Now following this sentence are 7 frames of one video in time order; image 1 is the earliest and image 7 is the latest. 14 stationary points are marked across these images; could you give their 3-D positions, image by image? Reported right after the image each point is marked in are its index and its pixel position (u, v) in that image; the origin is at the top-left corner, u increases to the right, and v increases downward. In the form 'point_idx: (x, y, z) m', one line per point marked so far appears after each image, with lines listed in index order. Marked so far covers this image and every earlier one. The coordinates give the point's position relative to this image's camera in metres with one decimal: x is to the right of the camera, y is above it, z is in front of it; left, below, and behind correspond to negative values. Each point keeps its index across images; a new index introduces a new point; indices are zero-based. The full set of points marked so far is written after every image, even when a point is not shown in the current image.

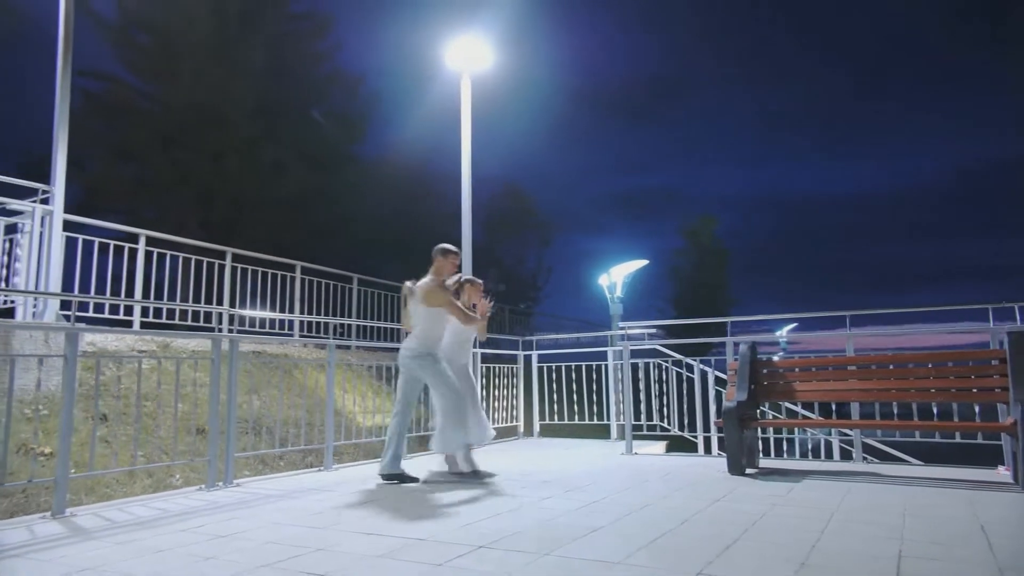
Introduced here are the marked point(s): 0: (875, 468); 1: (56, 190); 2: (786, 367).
0: (+3.5, -1.7, +6.5) m
1: (-5.1, +1.1, +7.5) m
2: (+2.5, -0.7, +6.3) m
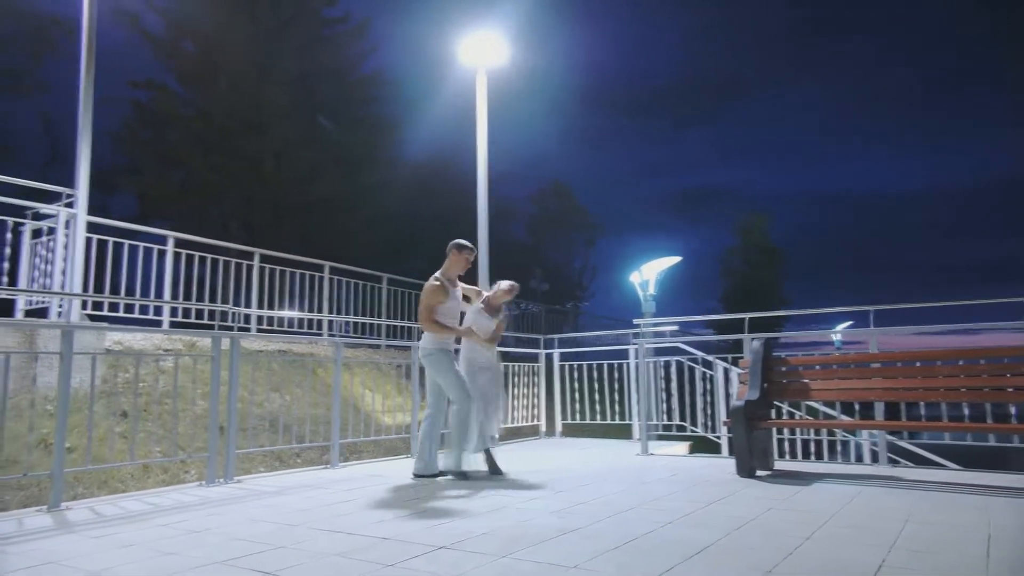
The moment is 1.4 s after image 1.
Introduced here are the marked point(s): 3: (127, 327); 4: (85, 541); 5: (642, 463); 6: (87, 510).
0: (+3.5, -1.7, +6.1) m
1: (-5.0, +1.1, +7.8) m
2: (+2.6, -0.7, +6.0) m
3: (-4.2, -0.4, +7.5) m
4: (-2.2, -1.3, +3.5) m
5: (+1.3, -1.7, +6.7) m
6: (-2.7, -1.4, +4.3) m
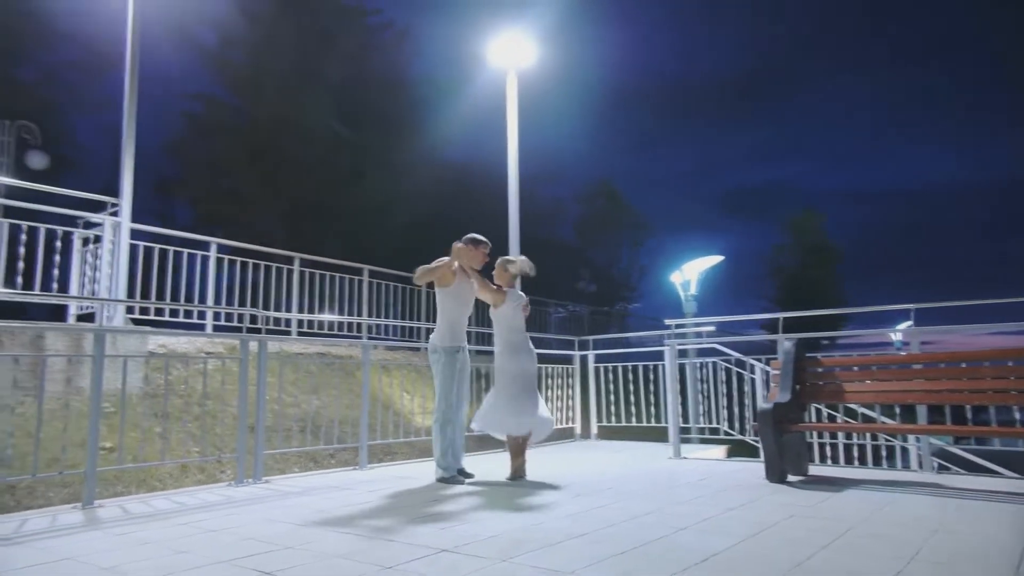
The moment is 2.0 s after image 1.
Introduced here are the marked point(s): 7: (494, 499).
0: (+3.7, -1.6, +5.9) m
1: (-4.7, +1.0, +8.1) m
2: (+2.8, -0.7, +5.8) m
3: (-3.9, -0.5, +7.7) m
4: (-2.2, -1.3, +3.6) m
5: (+1.5, -1.7, +6.5) m
6: (-2.6, -1.4, +4.5) m
7: (-0.3, -1.4, +4.4) m
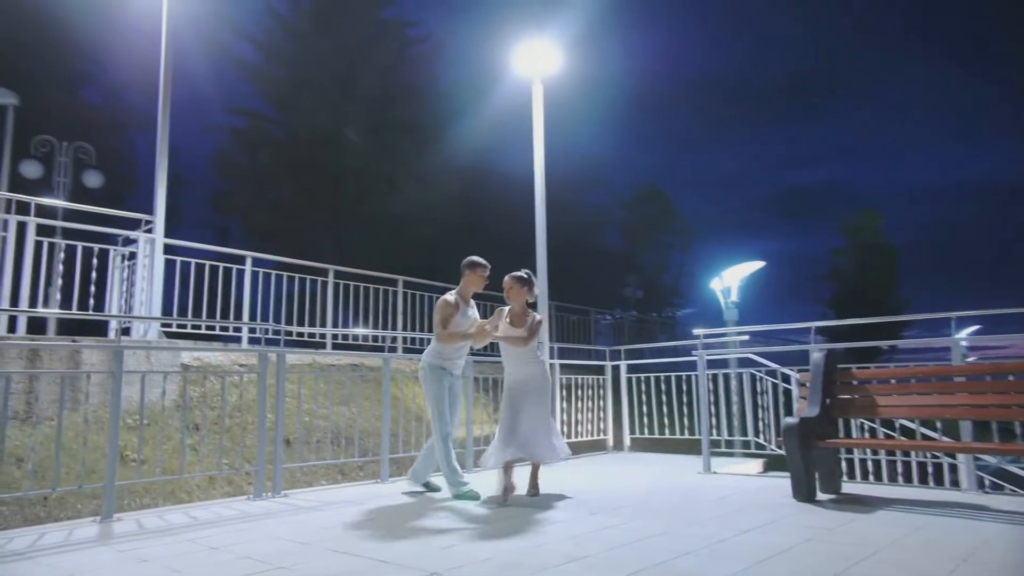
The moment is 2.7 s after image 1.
0: (+3.9, -1.7, +5.5) m
1: (-4.4, +0.8, +8.3) m
2: (+2.9, -0.7, +5.5) m
3: (-3.6, -0.7, +7.9) m
4: (-2.2, -1.4, +3.7) m
5: (+1.7, -1.8, +6.3) m
6: (-2.5, -1.6, +4.5) m
7: (-0.2, -1.5, +4.3) m
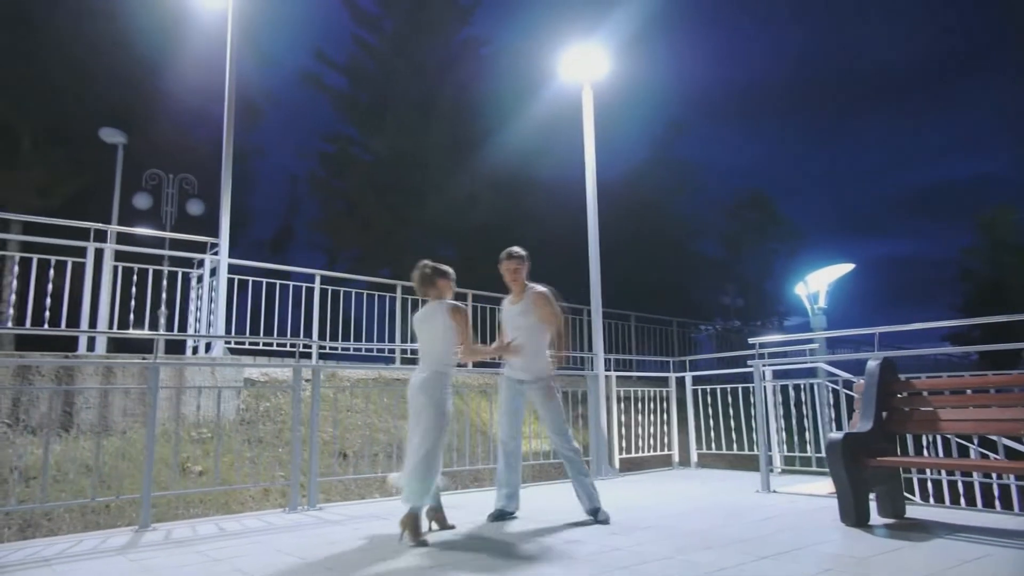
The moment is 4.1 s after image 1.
0: (+4.1, -1.7, +4.7) m
1: (-3.7, +0.6, +8.8) m
2: (+3.1, -0.7, +4.9) m
3: (-3.0, -0.9, +8.2) m
4: (-2.2, -1.6, +3.8) m
5: (+2.1, -1.9, +5.9) m
6: (-2.4, -1.7, +4.7) m
7: (-0.1, -1.6, +4.2) m
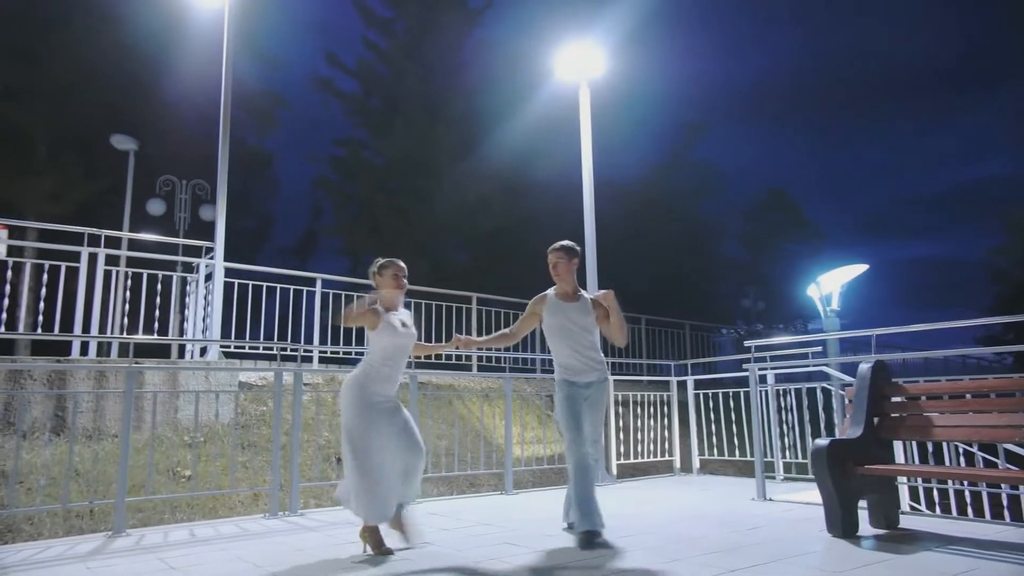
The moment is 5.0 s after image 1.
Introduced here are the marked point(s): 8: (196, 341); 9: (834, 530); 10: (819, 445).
0: (+3.9, -1.7, +4.5) m
1: (-3.8, +0.5, +8.8) m
2: (+2.9, -0.7, +4.7) m
3: (-3.1, -0.9, +8.2) m
4: (-2.4, -1.6, +3.8) m
5: (+1.9, -1.9, +5.7) m
6: (-2.6, -1.7, +4.7) m
7: (-0.3, -1.6, +4.1) m
8: (-3.5, -0.6, +7.6) m
9: (+2.1, -1.6, +4.4) m
10: (+2.0, -1.0, +4.4) m
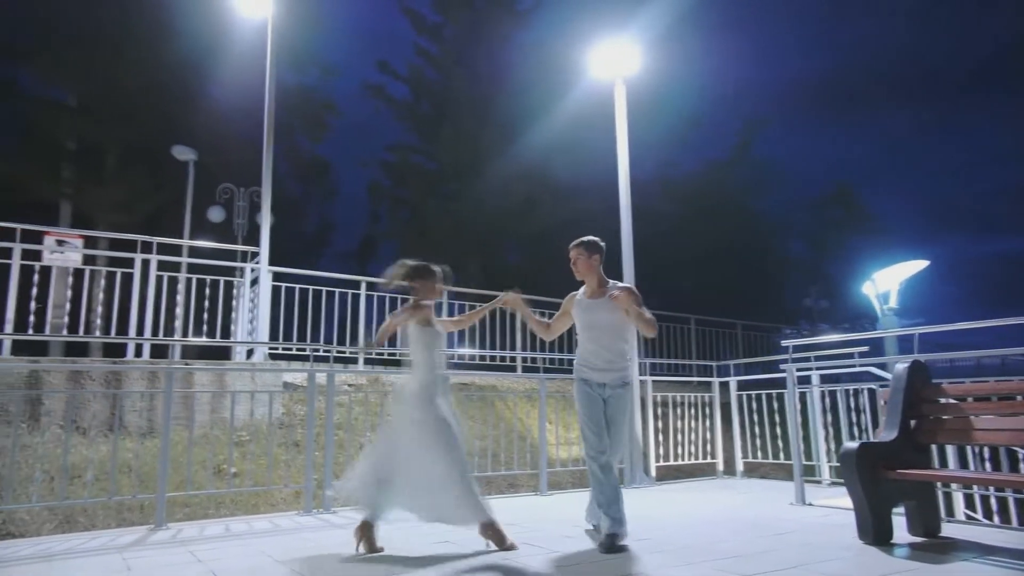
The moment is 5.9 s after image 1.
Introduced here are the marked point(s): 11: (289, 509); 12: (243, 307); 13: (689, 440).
0: (+4.0, -1.6, +4.2) m
1: (-3.3, +0.5, +9.1) m
2: (+3.0, -0.7, +4.4) m
3: (-2.7, -1.0, +8.4) m
4: (-2.3, -1.6, +4.0) m
5: (+2.1, -1.8, +5.5) m
6: (-2.4, -1.8, +4.9) m
7: (-0.2, -1.6, +4.1) m
8: (-3.1, -0.6, +7.9) m
9: (+2.2, -1.6, +4.3) m
10: (+2.1, -1.0, +4.2) m
11: (-2.4, -2.4, +7.3) m
12: (-3.7, -0.3, +9.4) m
13: (+2.4, -2.0, +9.0) m
